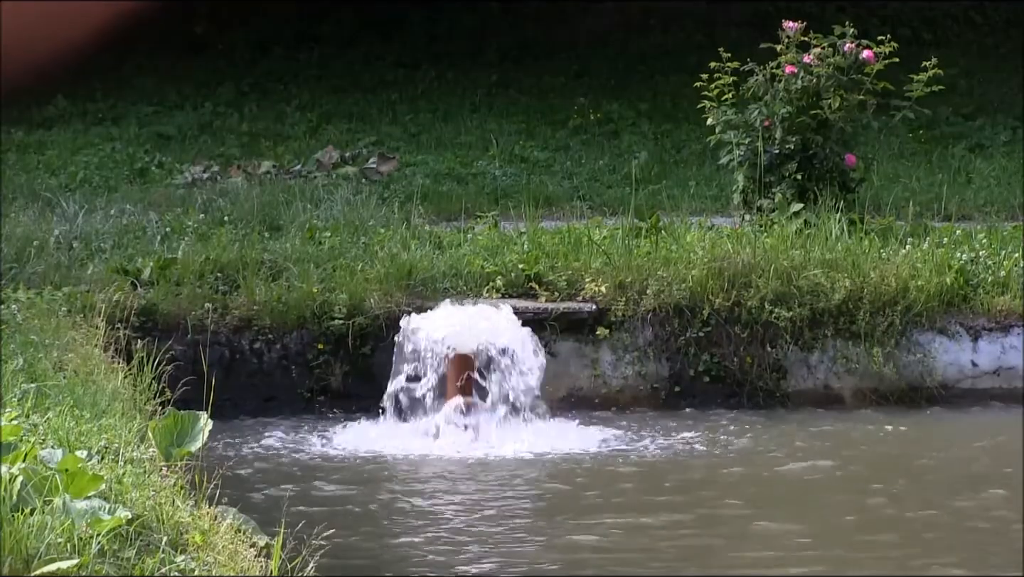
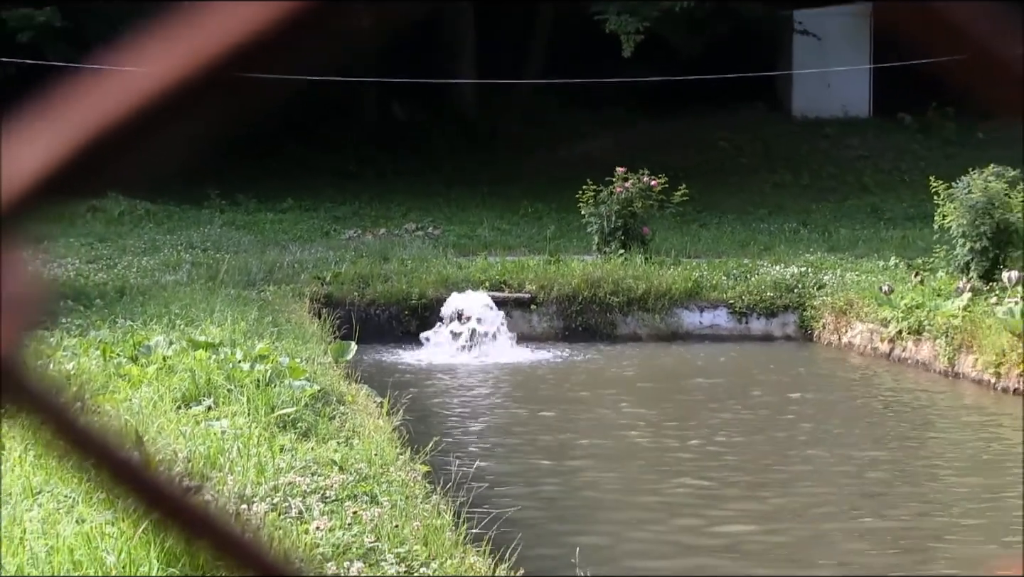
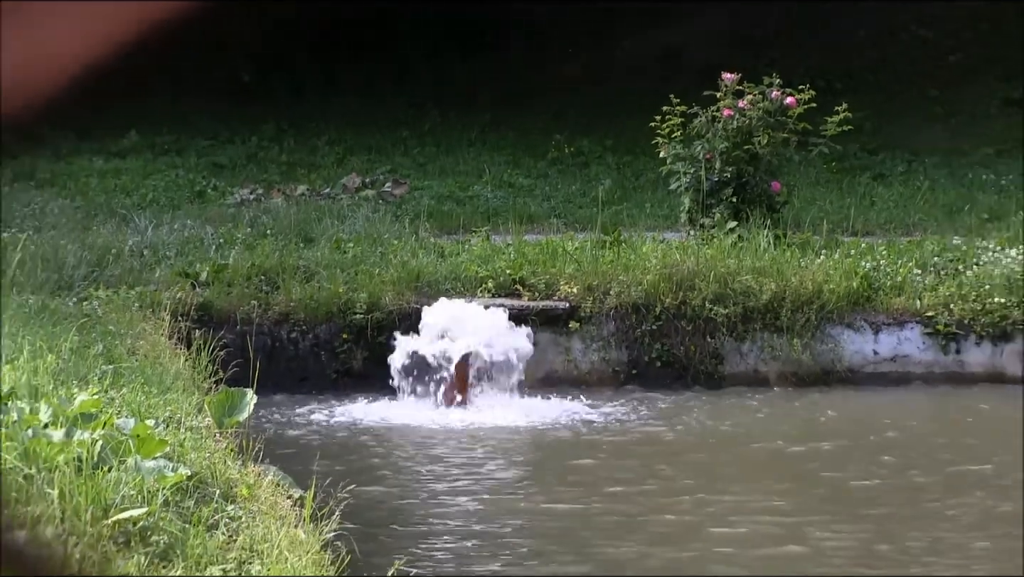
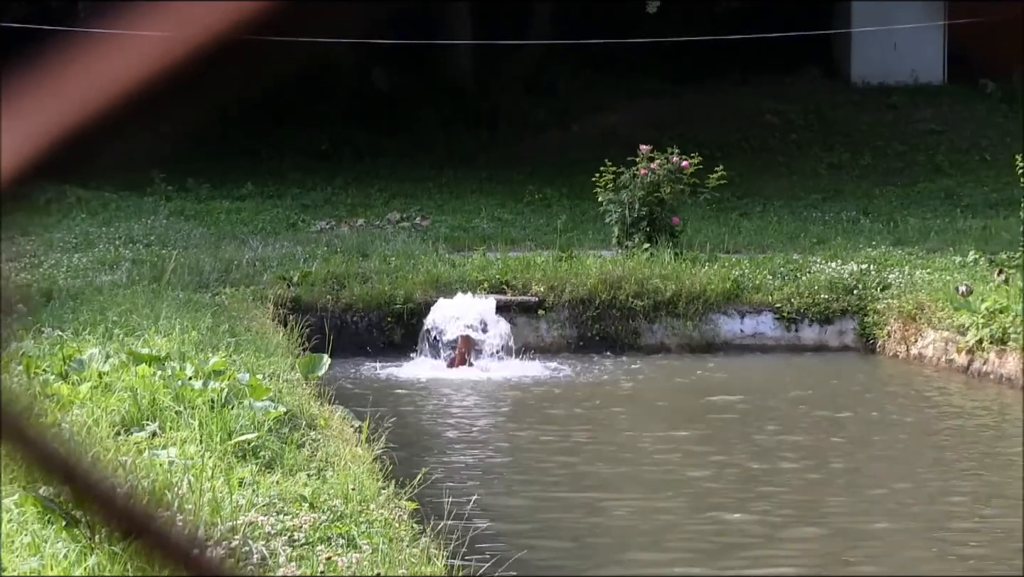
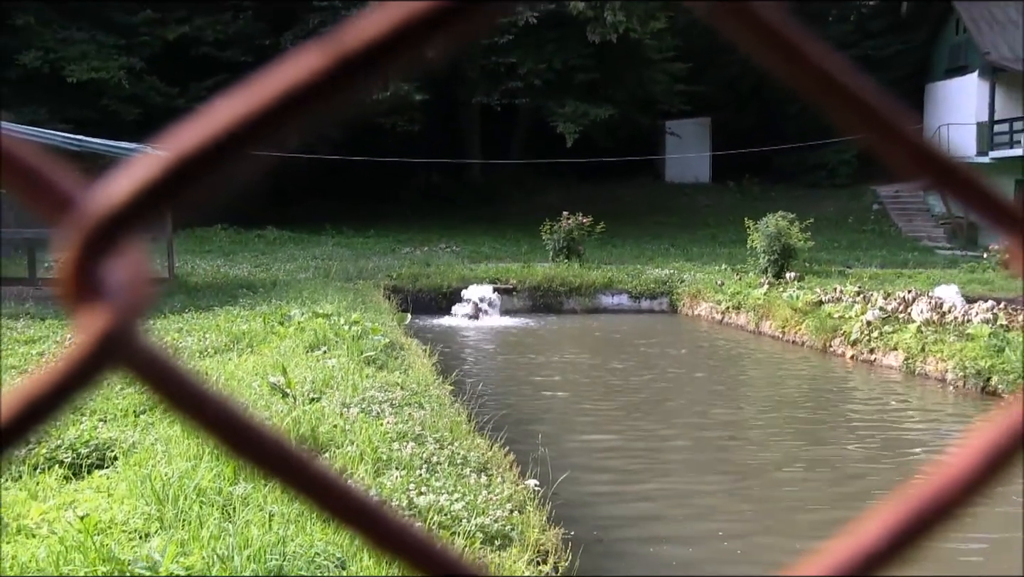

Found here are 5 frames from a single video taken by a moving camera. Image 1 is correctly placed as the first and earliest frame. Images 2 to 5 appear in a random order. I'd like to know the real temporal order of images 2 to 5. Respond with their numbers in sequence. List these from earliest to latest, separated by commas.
3, 4, 2, 5
